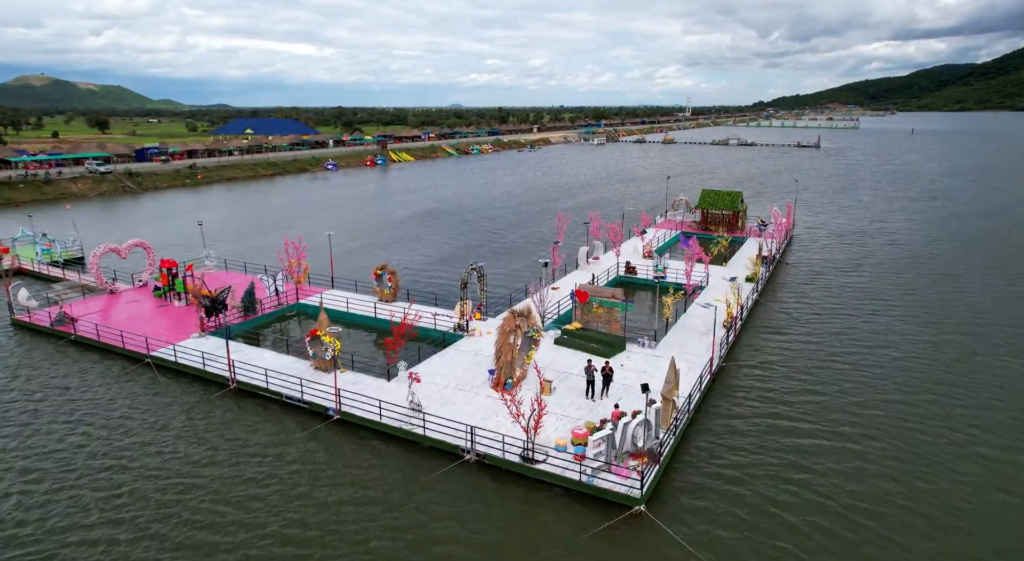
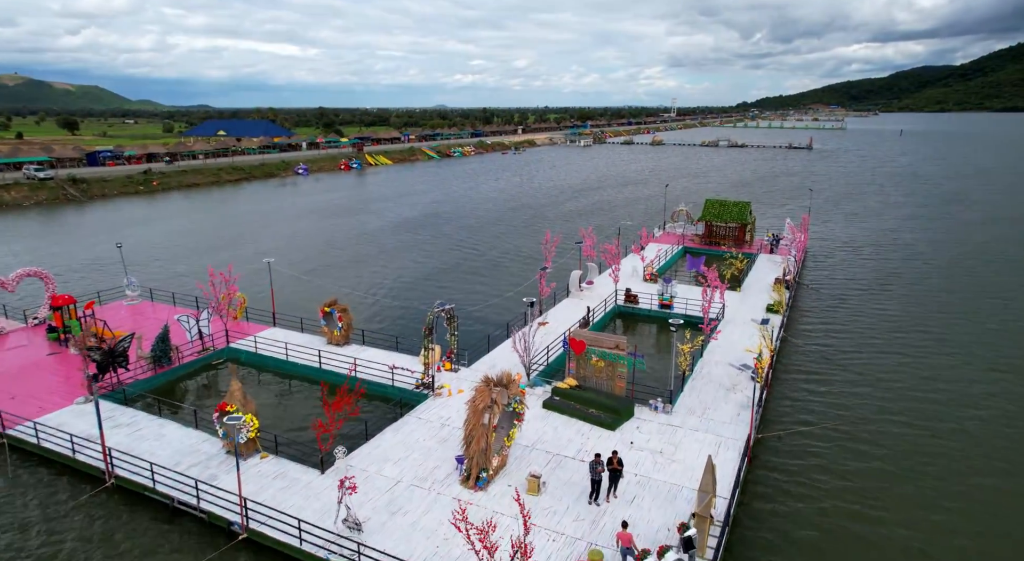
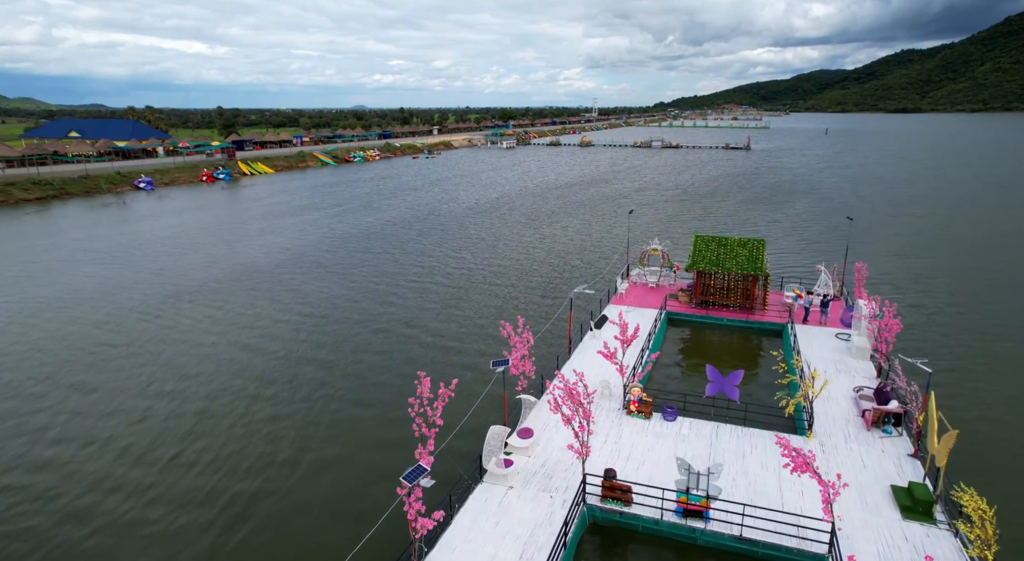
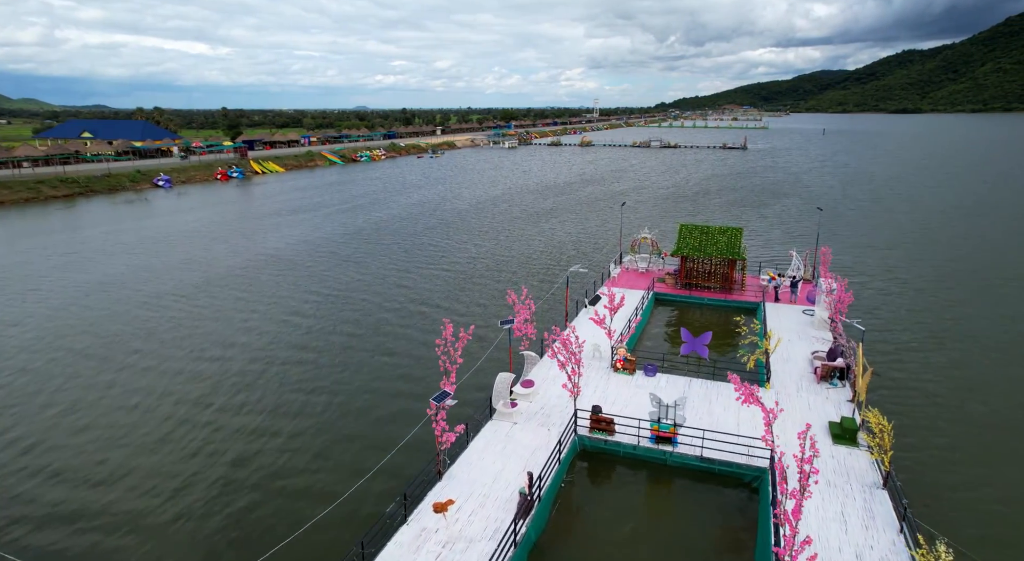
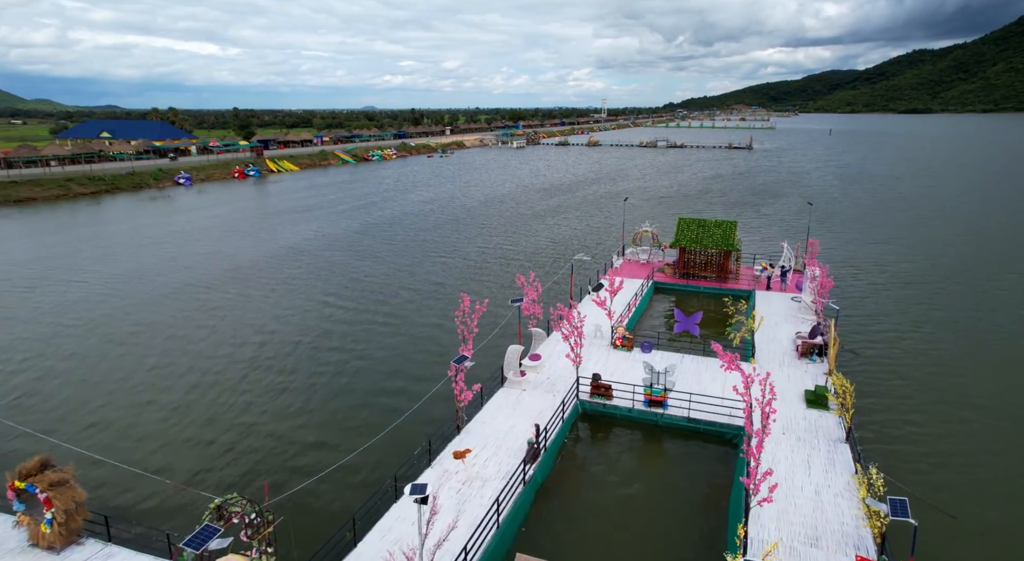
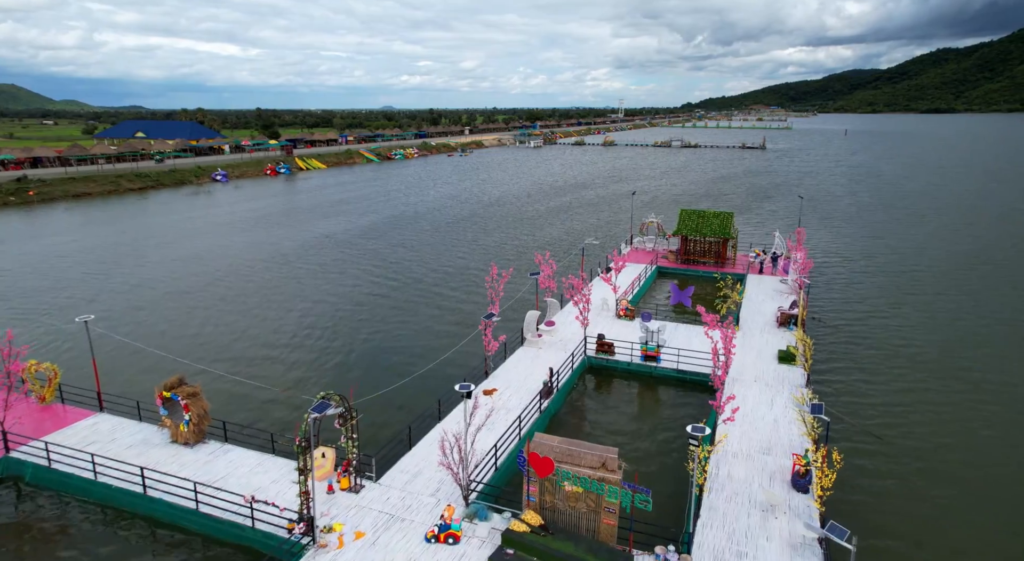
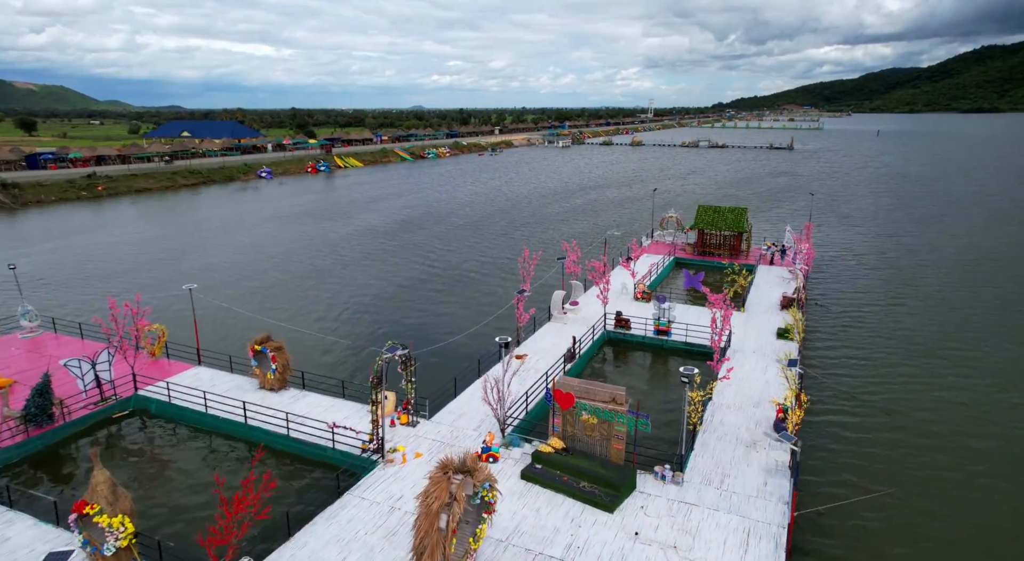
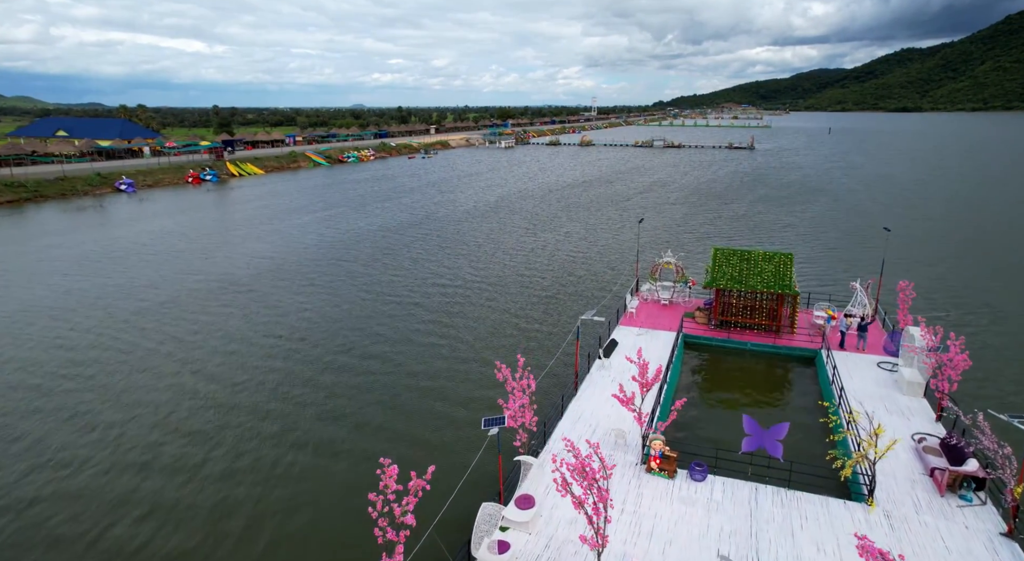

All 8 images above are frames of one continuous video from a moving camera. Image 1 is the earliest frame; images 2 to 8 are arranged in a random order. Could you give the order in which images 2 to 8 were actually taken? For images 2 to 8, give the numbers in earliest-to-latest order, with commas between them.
2, 7, 6, 5, 4, 3, 8
